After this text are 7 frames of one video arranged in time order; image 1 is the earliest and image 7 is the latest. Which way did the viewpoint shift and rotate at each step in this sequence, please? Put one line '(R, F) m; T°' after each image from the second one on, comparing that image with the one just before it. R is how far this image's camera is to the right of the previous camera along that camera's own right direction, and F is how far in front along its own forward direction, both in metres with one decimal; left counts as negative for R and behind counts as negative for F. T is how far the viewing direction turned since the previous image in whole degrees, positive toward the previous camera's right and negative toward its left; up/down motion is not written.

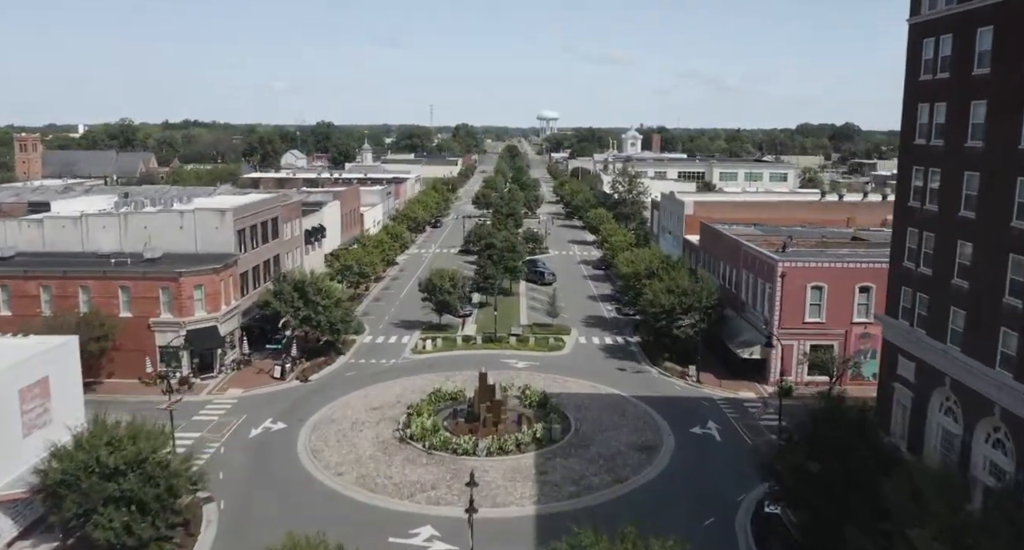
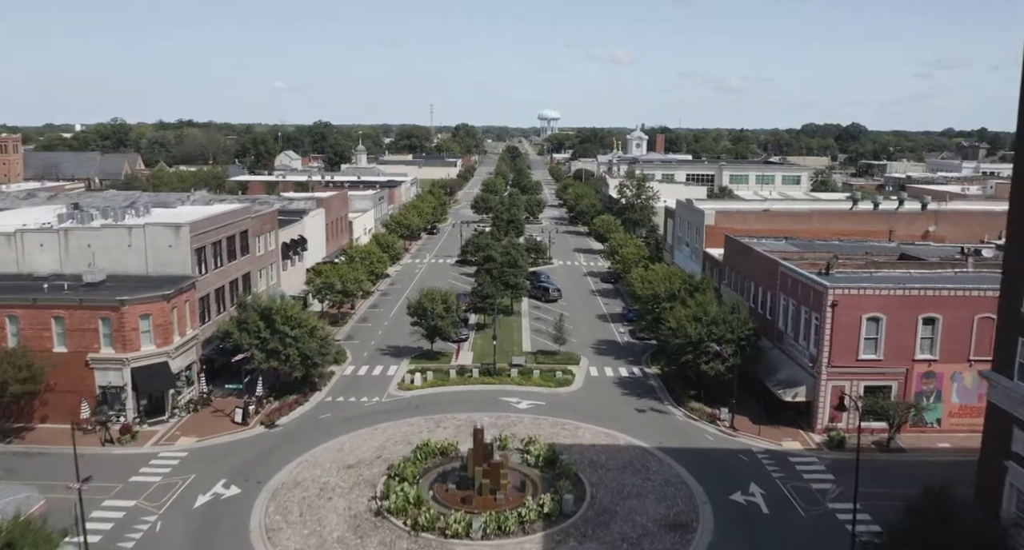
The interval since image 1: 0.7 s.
(-0.1, +6.9) m; 0°
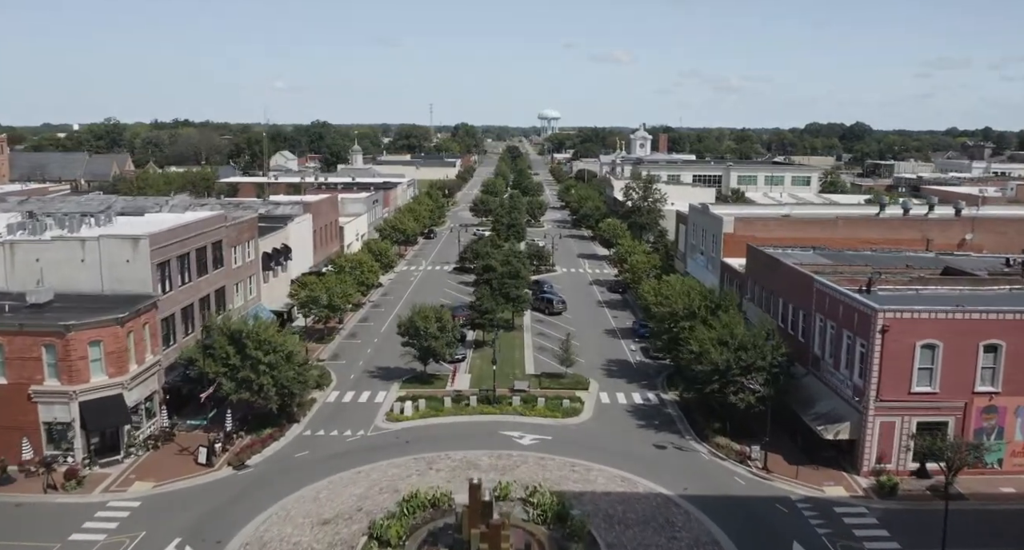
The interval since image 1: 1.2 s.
(-0.1, +4.9) m; 0°
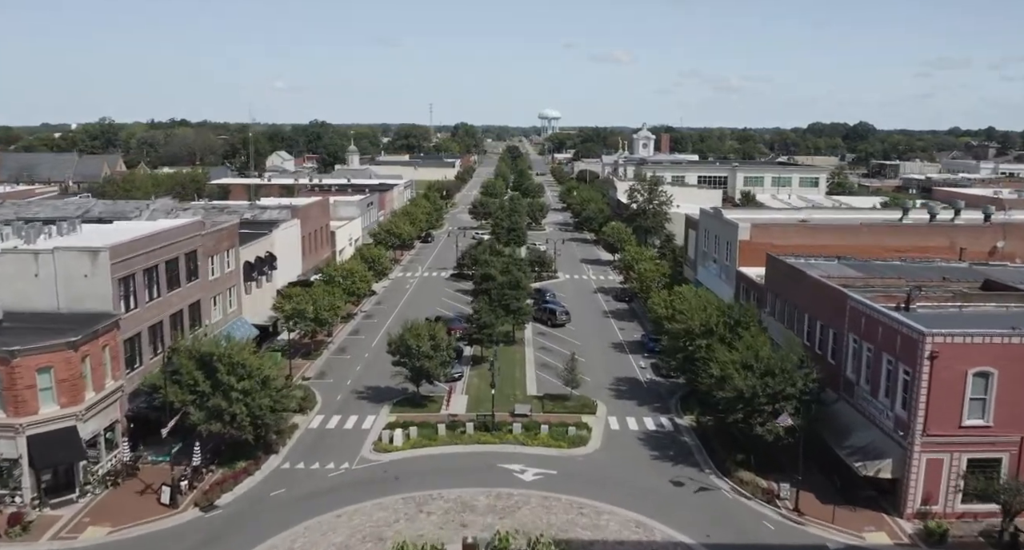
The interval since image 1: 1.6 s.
(0.0, +3.8) m; 0°
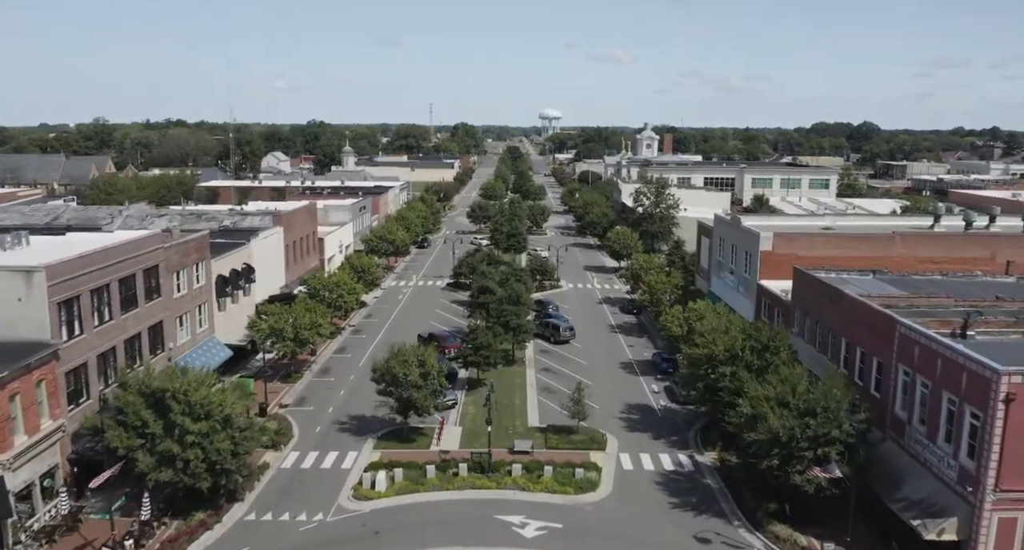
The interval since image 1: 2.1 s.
(+0.1, +4.6) m; 0°
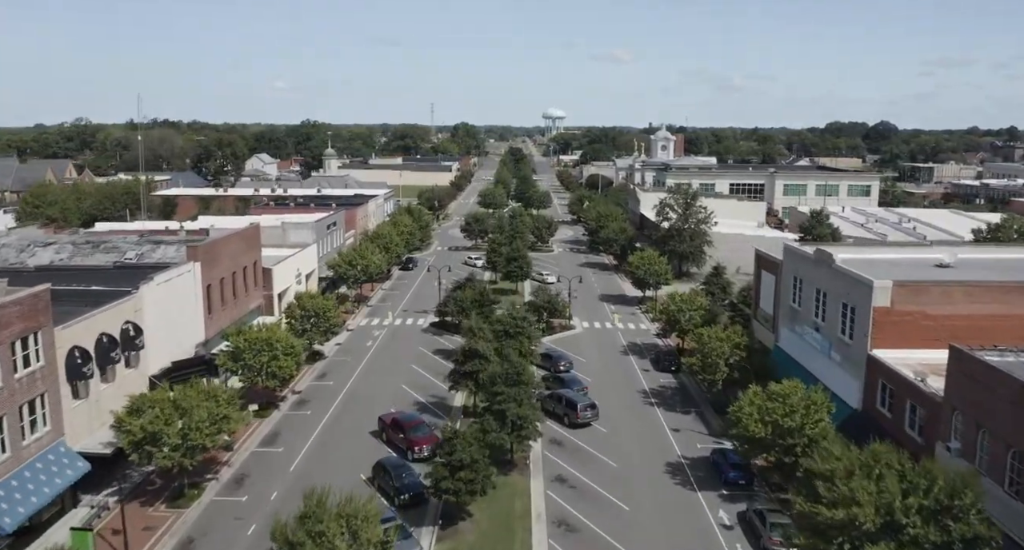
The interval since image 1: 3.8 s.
(+0.2, +15.2) m; 0°
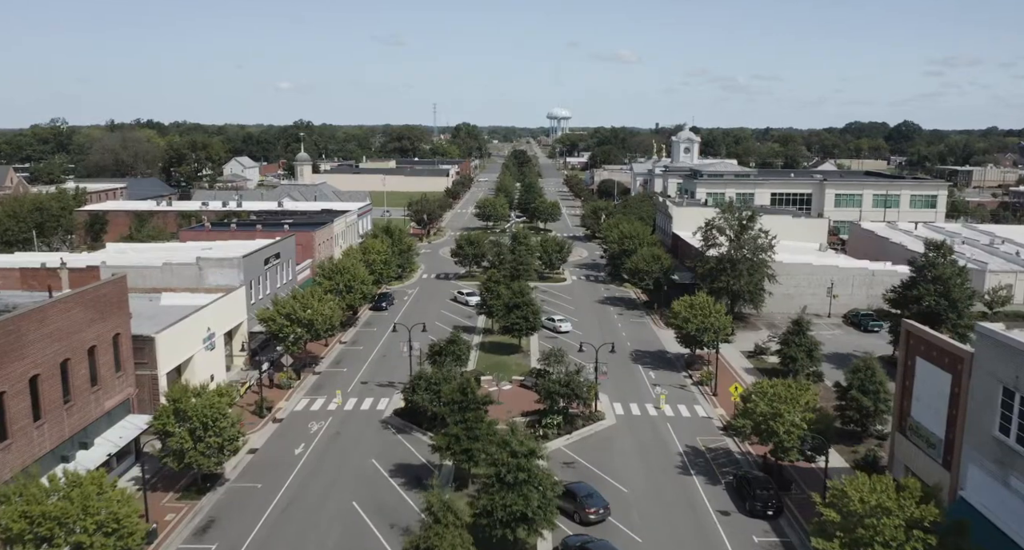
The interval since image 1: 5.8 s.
(+0.2, +18.1) m; 0°
